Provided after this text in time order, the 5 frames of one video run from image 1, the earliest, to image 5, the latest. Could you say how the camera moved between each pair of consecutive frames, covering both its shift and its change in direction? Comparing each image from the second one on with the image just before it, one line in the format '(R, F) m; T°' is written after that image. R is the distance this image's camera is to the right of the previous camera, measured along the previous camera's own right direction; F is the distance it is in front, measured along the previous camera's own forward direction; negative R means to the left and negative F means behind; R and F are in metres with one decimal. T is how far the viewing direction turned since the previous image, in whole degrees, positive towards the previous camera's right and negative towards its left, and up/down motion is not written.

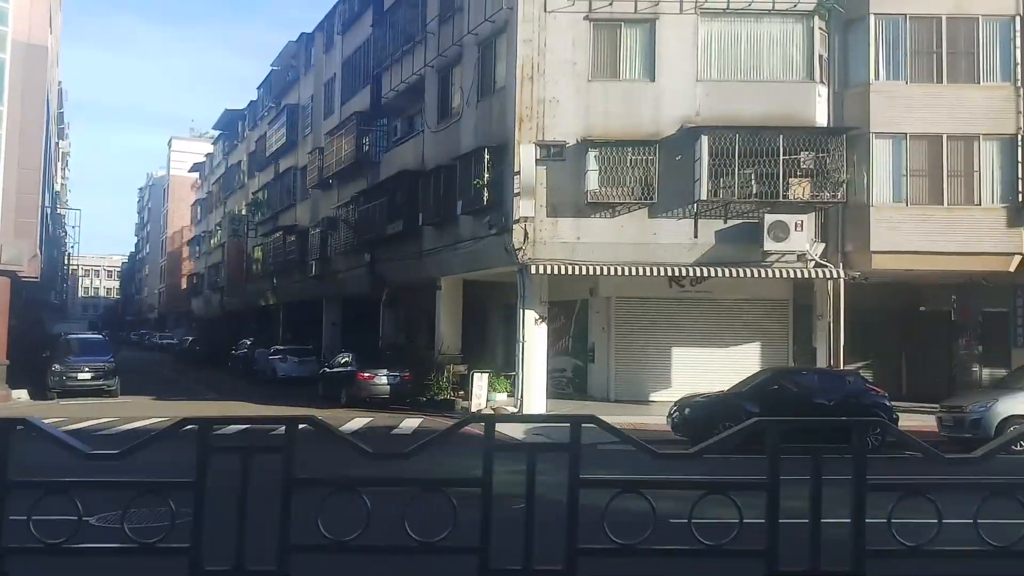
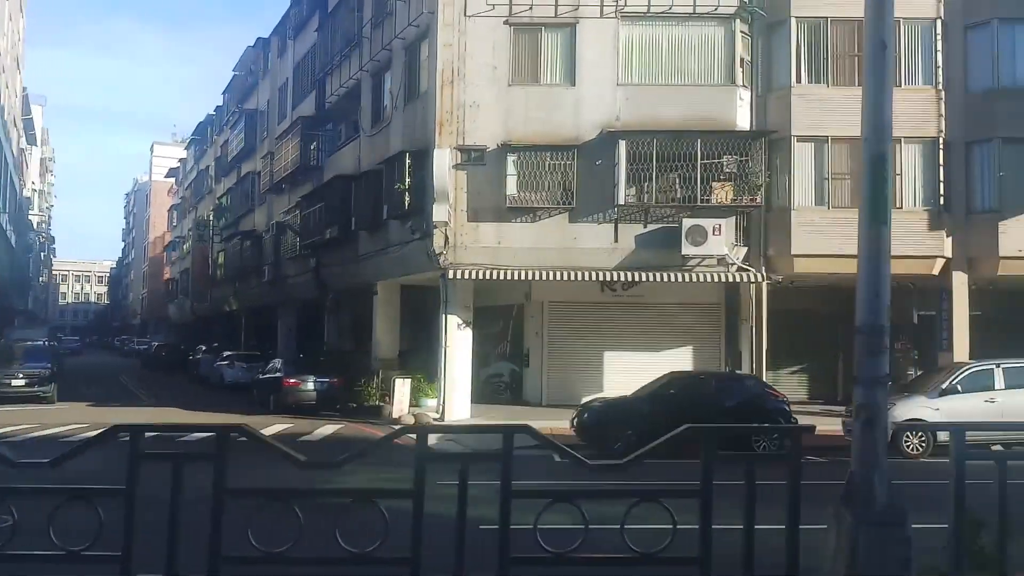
(+1.8, +0.1) m; 0°
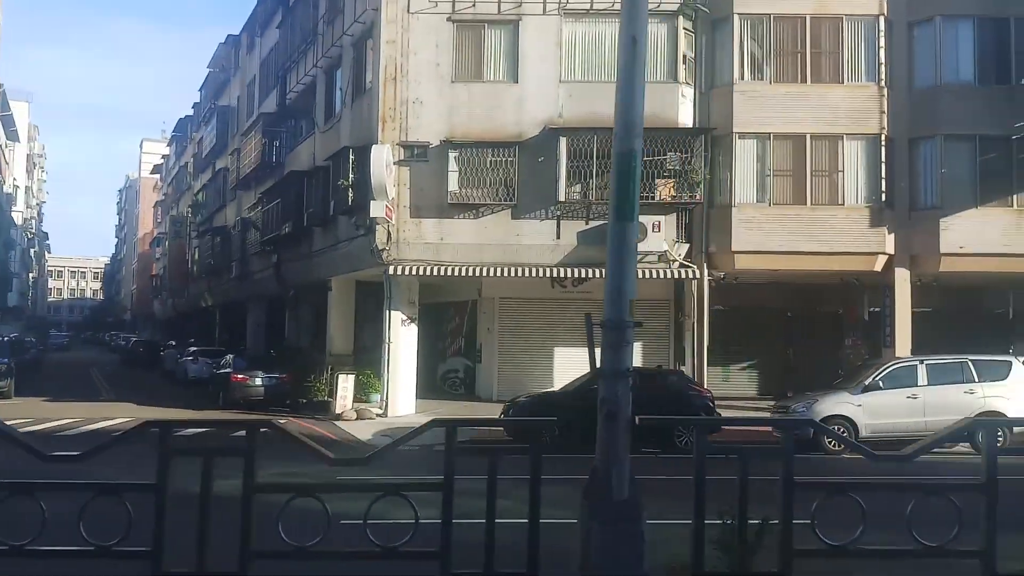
(+1.4, -0.1) m; 0°
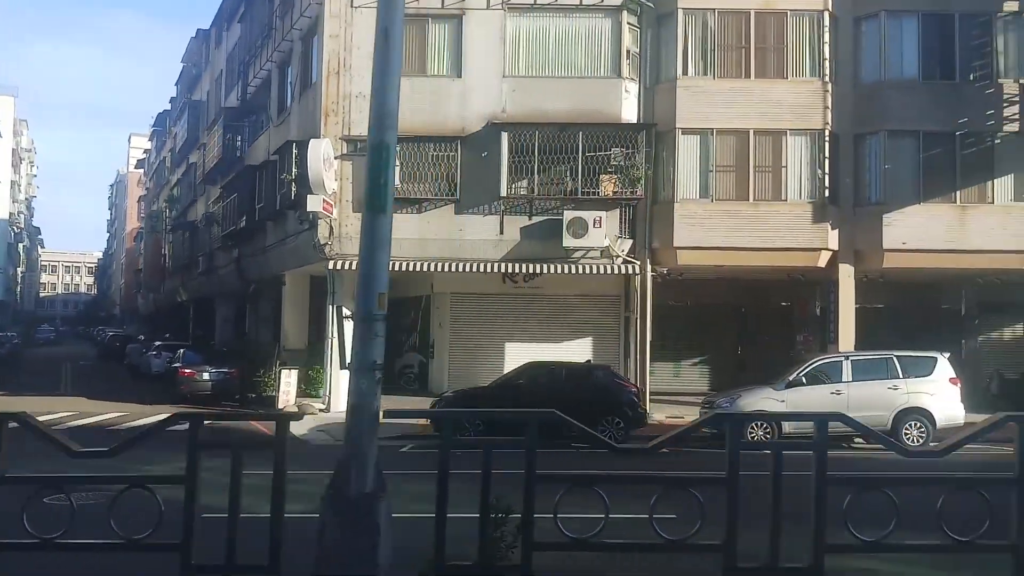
(+1.3, 0.0) m; 0°
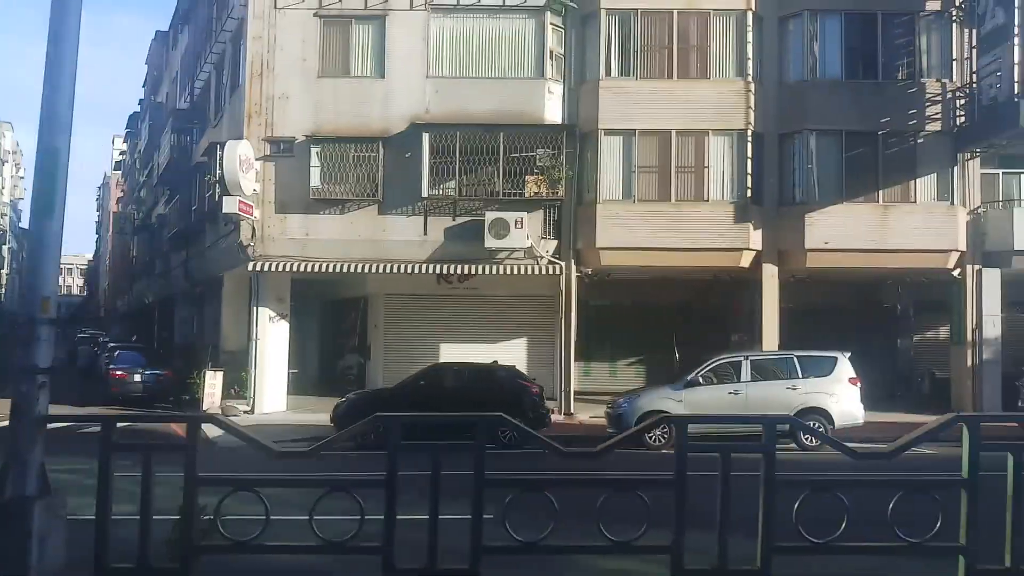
(+1.7, 0.0) m; 0°
